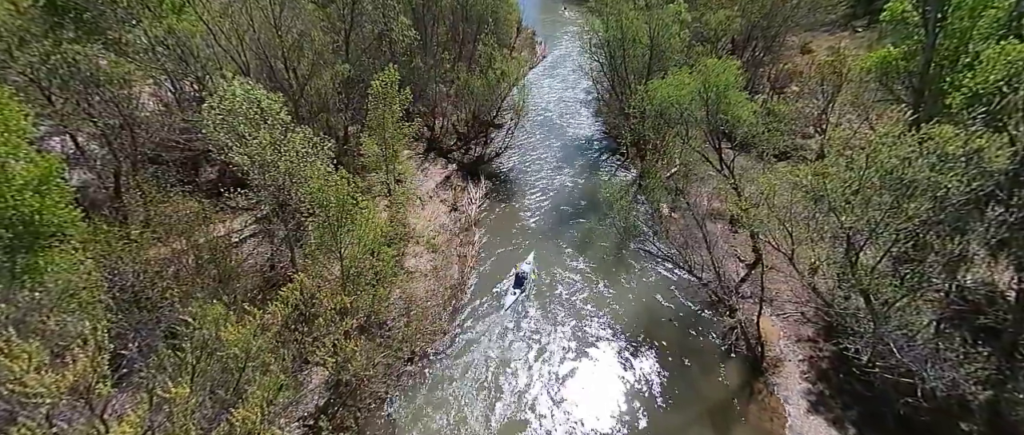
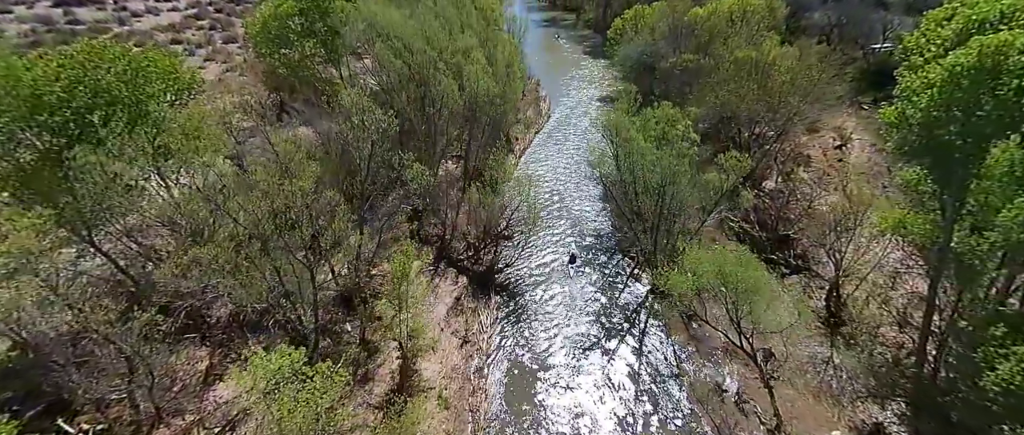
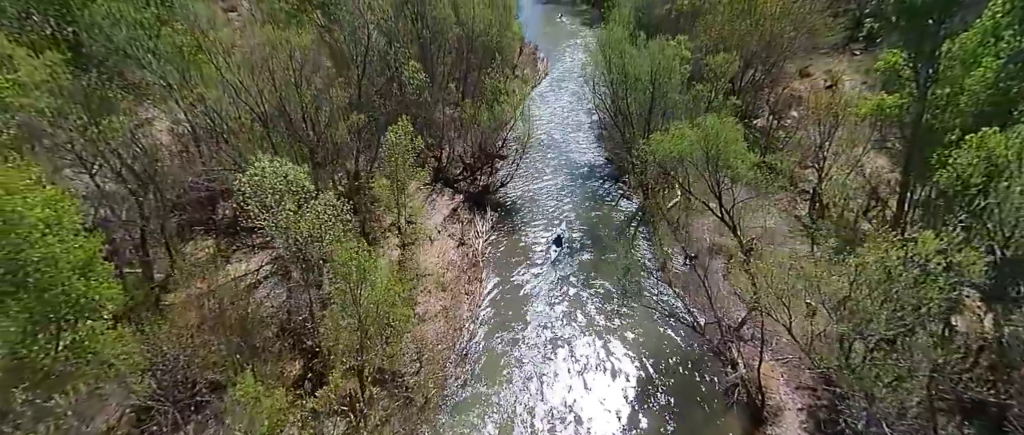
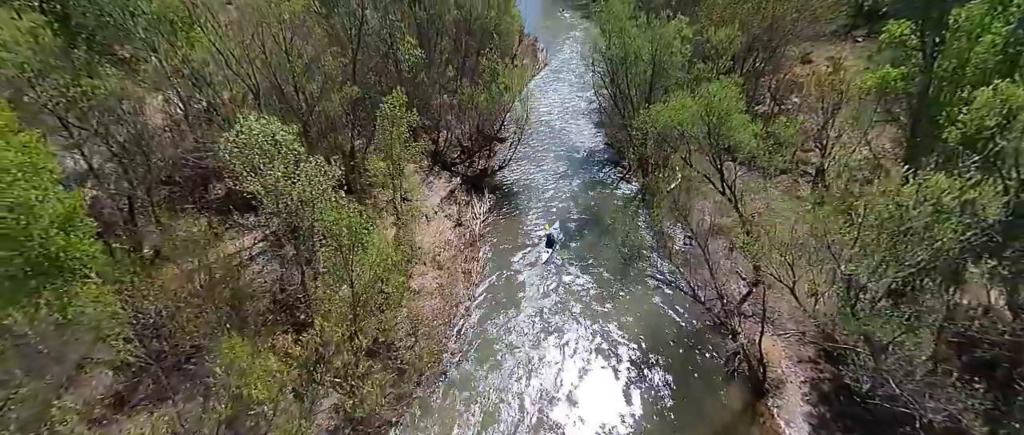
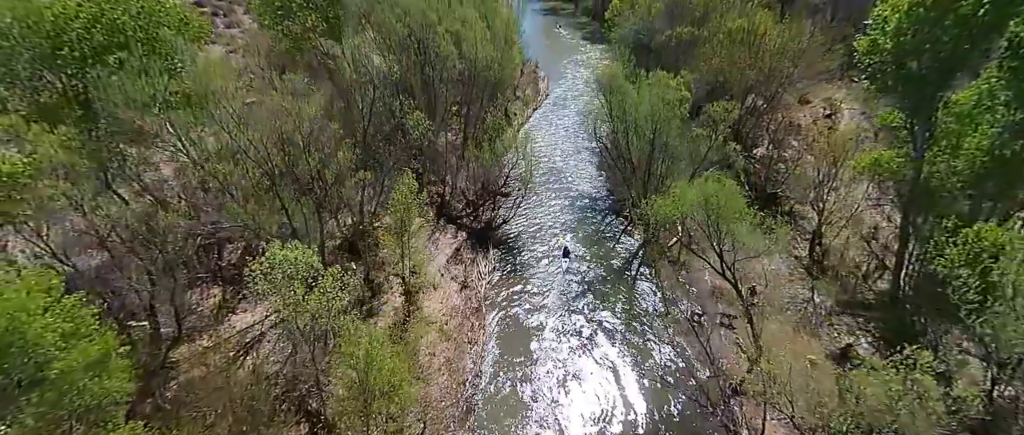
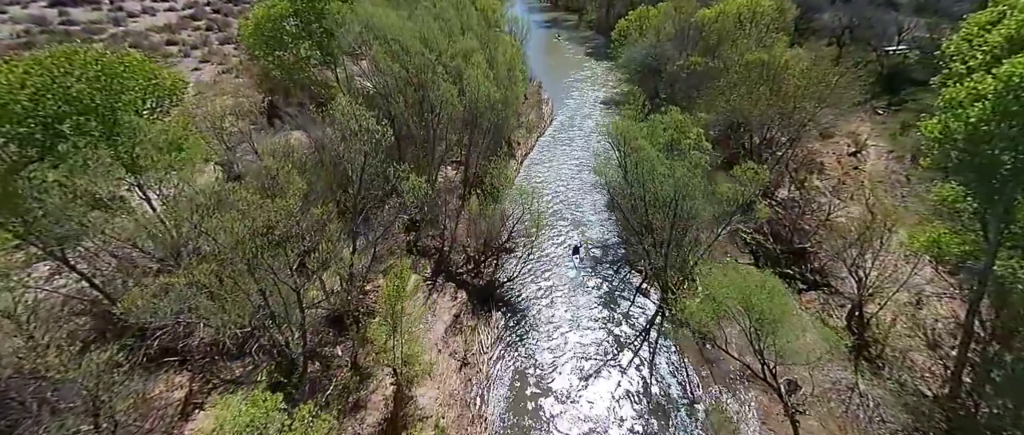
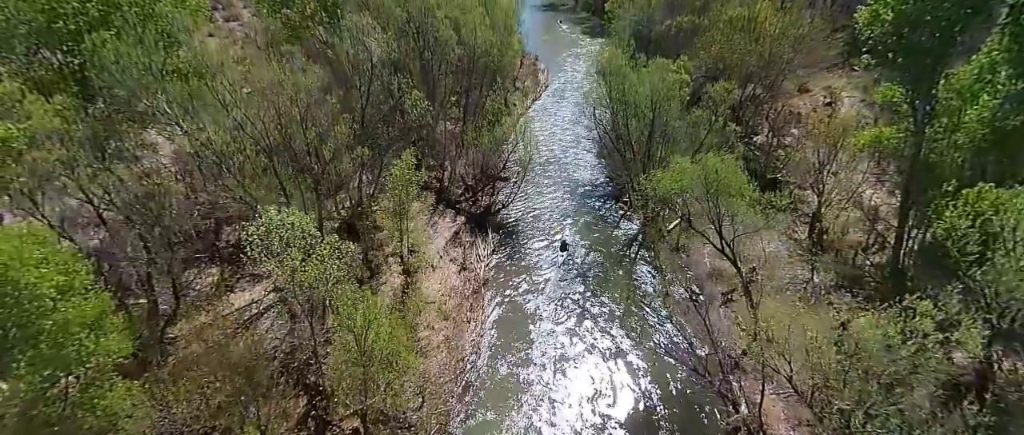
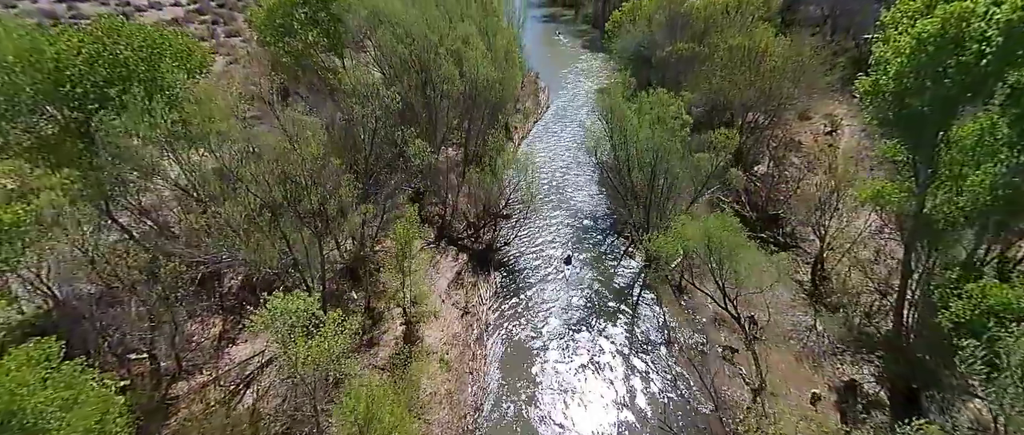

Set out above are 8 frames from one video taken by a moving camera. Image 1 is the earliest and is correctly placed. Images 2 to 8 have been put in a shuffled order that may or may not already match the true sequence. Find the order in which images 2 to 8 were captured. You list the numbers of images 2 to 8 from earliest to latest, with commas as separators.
4, 3, 7, 5, 8, 2, 6
